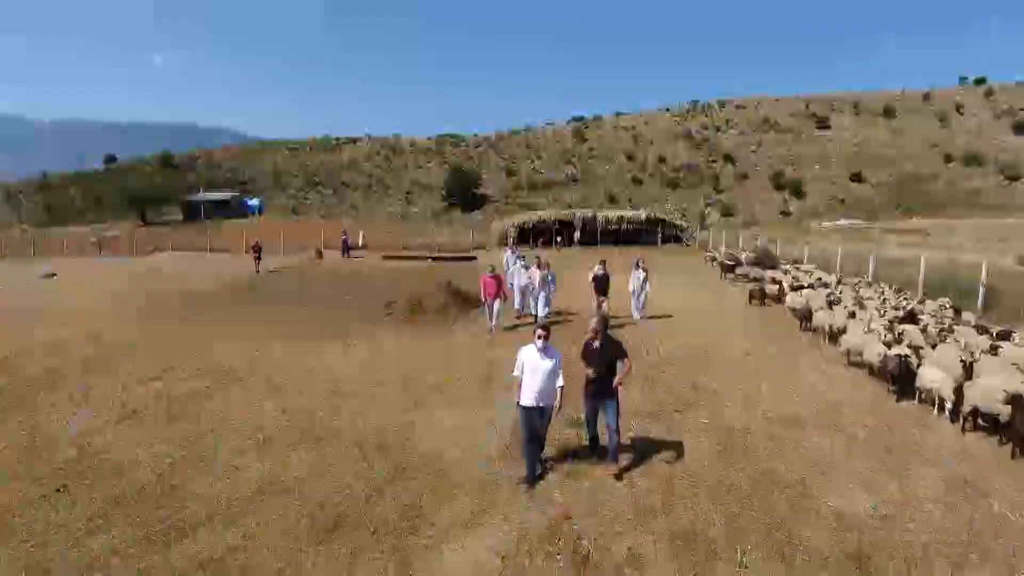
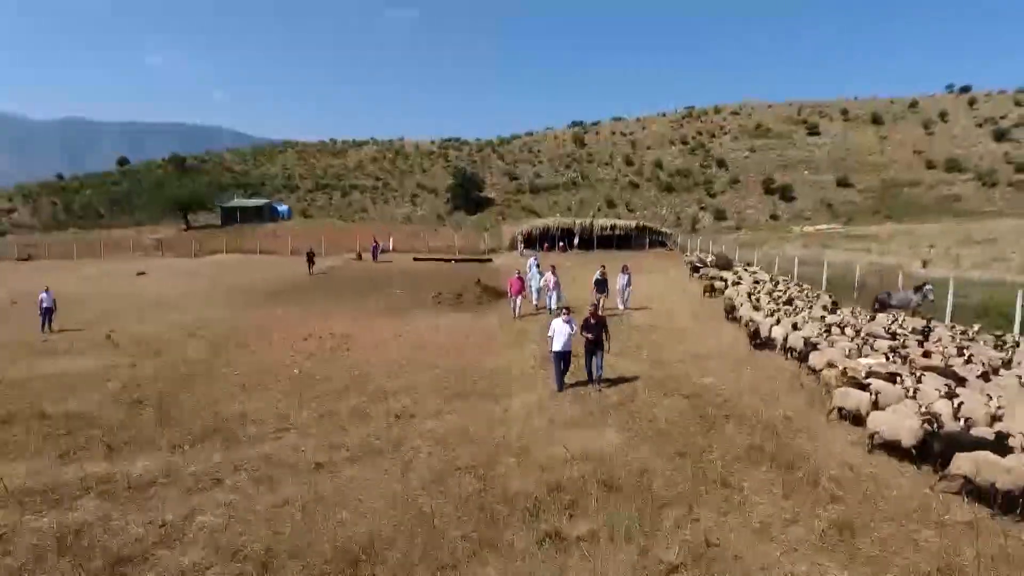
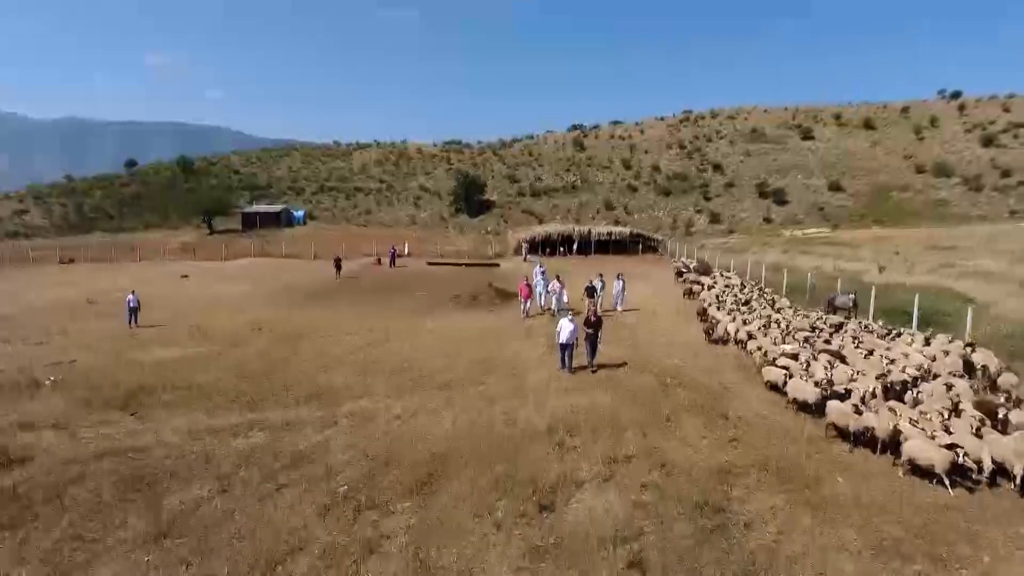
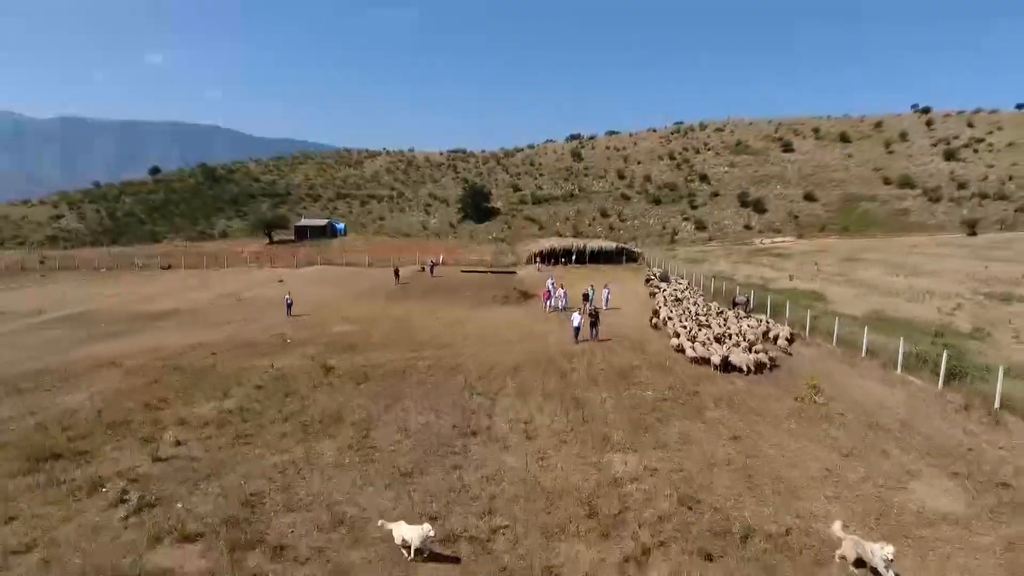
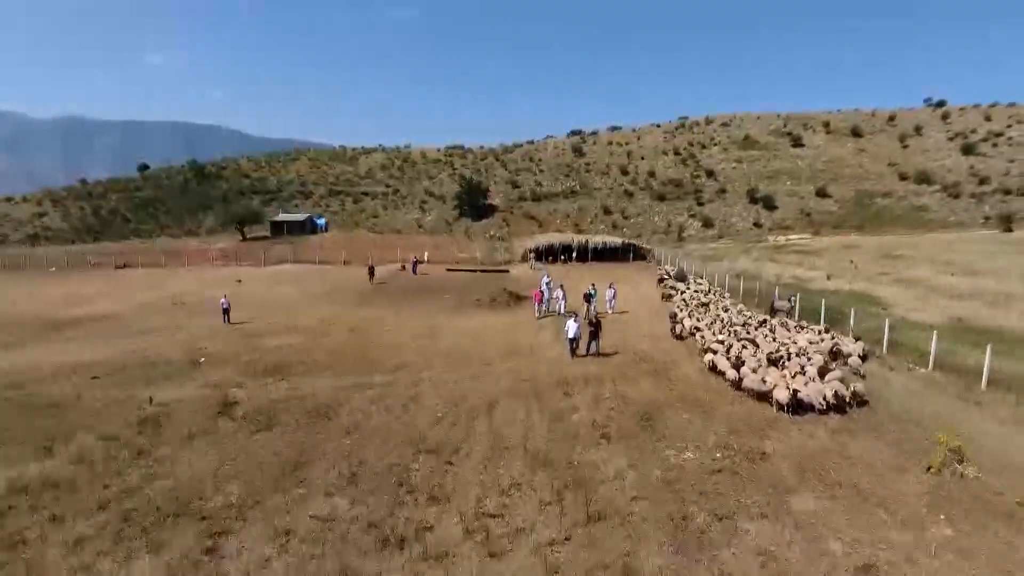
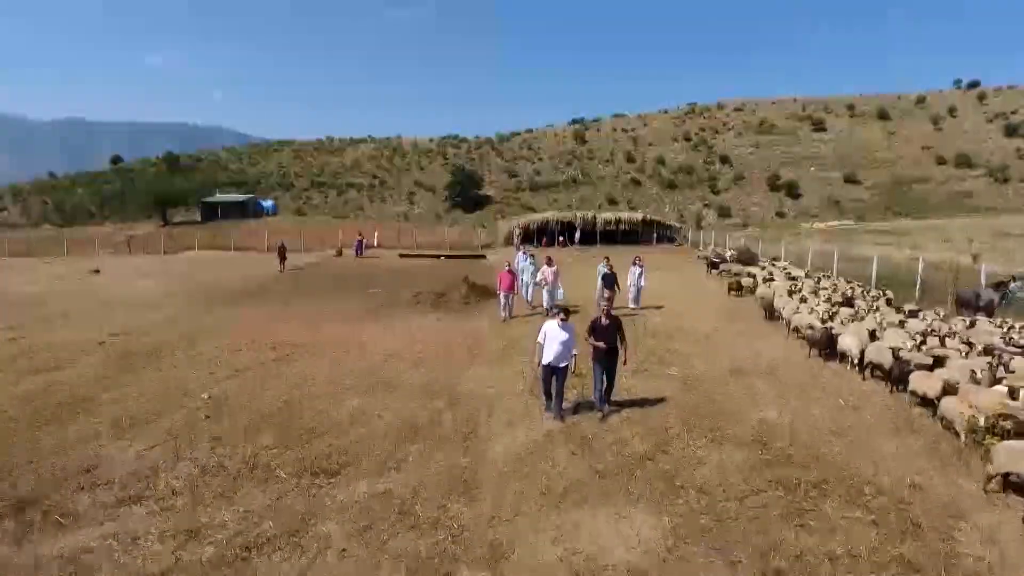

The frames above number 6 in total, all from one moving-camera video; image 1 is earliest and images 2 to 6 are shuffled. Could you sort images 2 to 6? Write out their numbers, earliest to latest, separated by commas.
6, 2, 3, 5, 4
